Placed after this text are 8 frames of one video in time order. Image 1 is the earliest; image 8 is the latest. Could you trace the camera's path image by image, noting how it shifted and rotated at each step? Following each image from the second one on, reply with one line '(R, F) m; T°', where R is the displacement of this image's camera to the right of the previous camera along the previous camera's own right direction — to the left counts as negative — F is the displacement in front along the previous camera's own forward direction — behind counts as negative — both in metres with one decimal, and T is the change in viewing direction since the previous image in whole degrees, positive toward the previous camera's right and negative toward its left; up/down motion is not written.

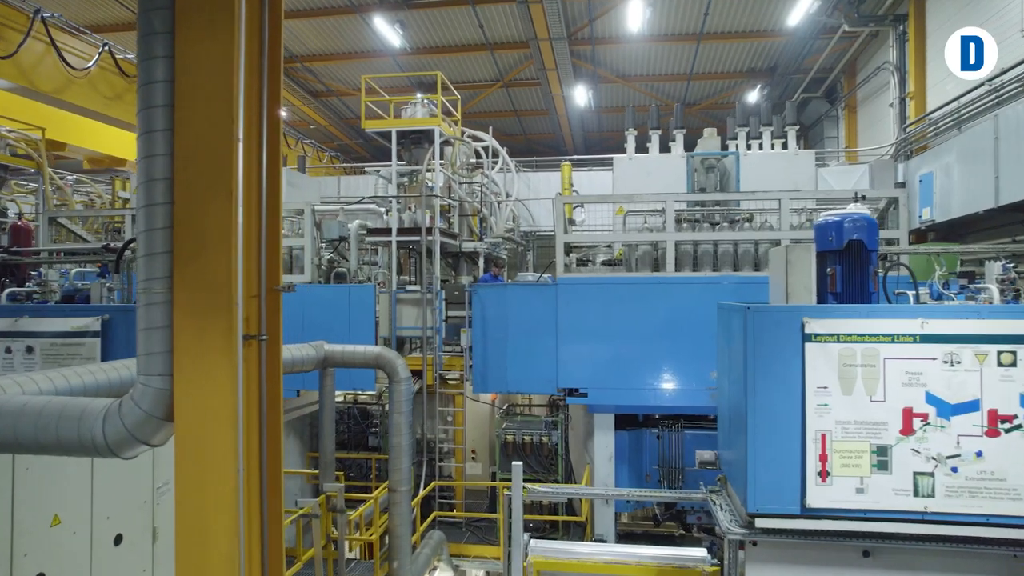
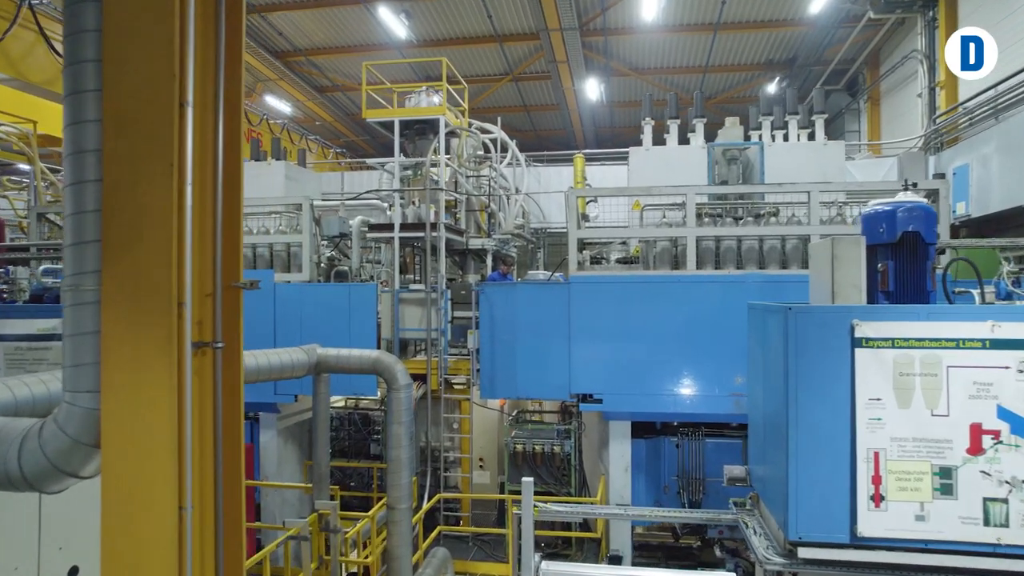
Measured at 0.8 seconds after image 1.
(0.0, +0.3) m; -1°
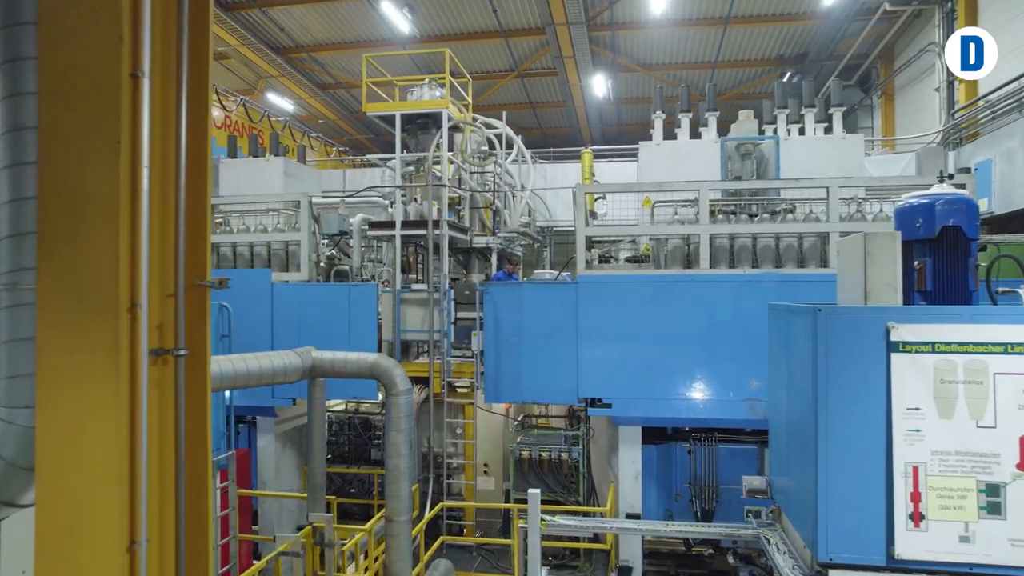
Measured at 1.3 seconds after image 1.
(0.0, +0.2) m; 0°
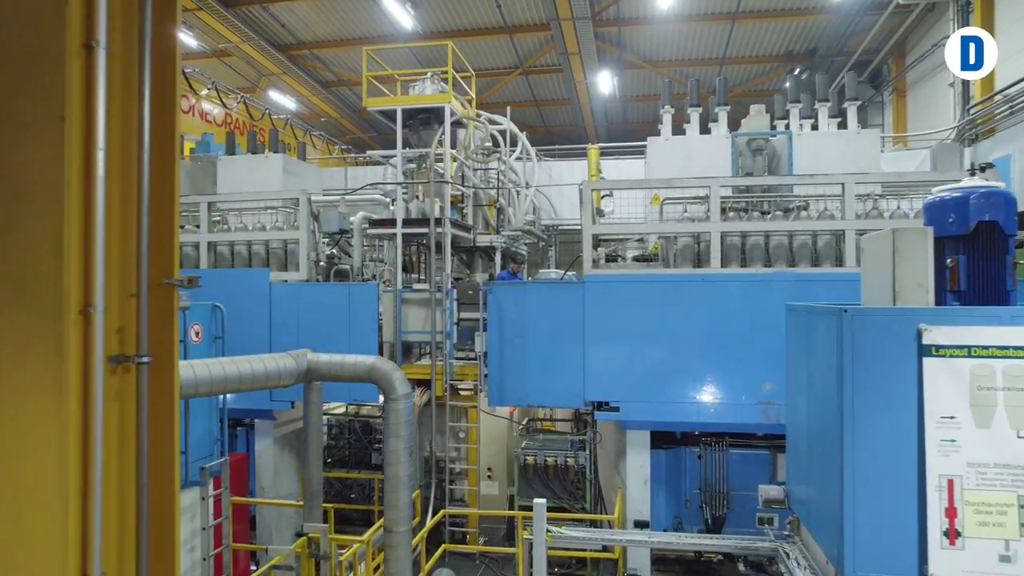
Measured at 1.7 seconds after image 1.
(0.0, +0.1) m; 0°
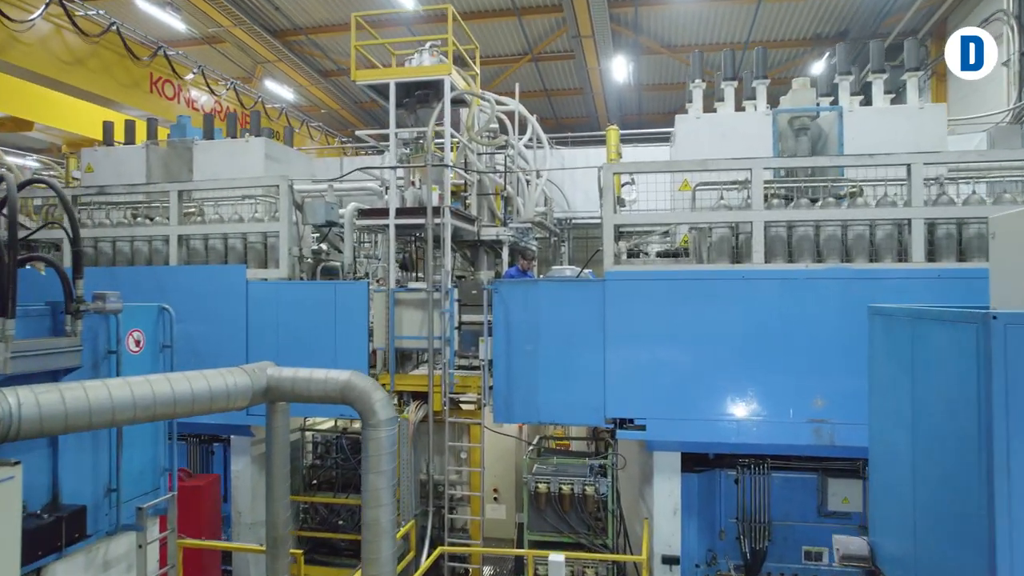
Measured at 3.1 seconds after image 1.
(0.0, +0.6) m; -1°
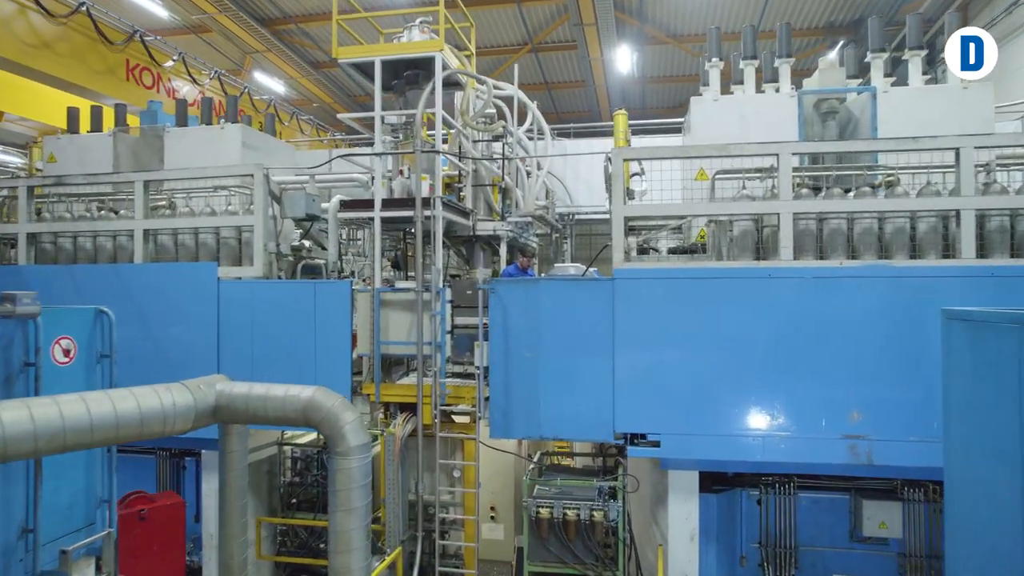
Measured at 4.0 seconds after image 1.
(0.0, +0.4) m; 0°
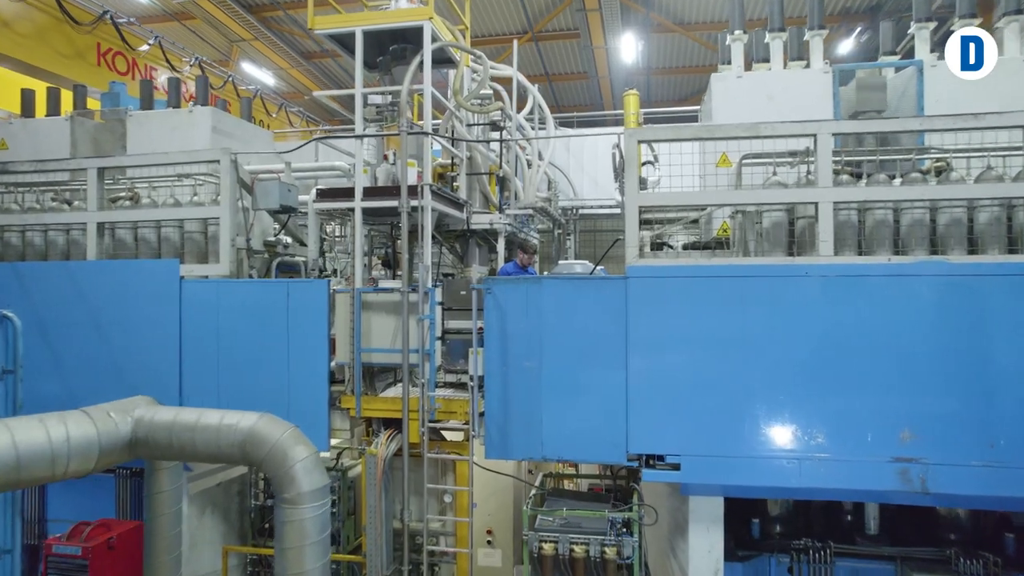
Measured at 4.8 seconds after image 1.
(0.0, +0.4) m; 0°
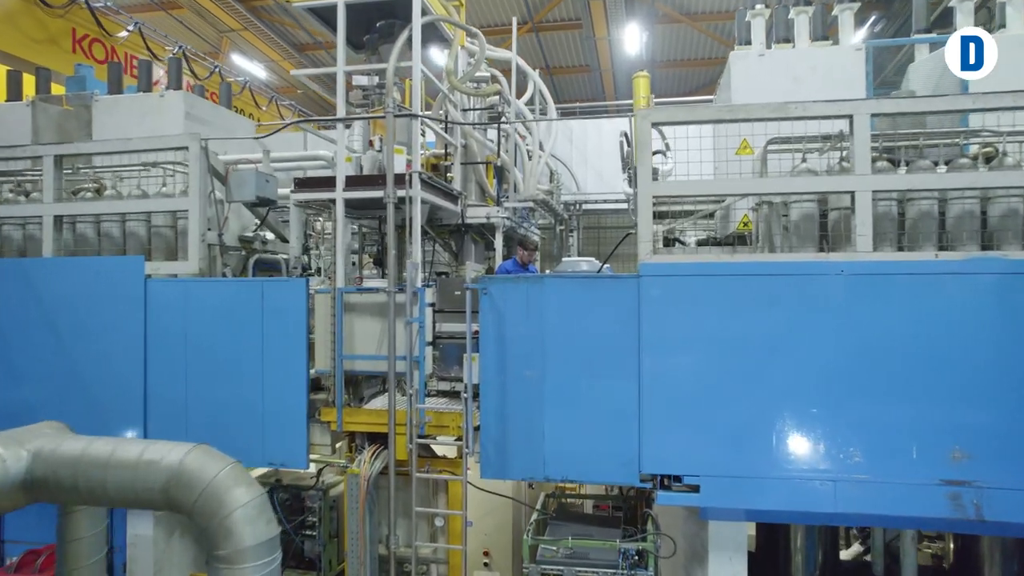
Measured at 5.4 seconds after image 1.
(0.0, +0.3) m; 0°
